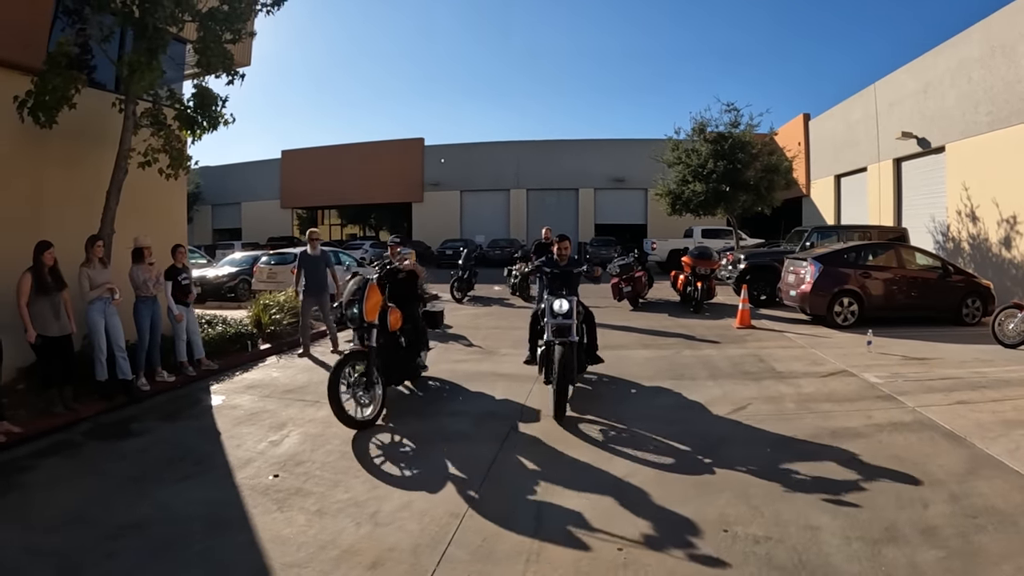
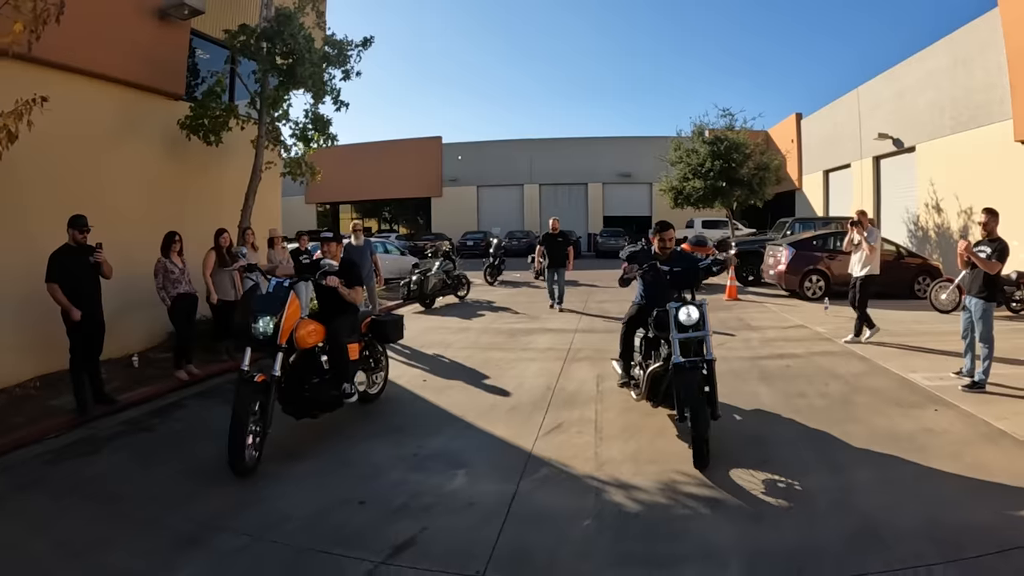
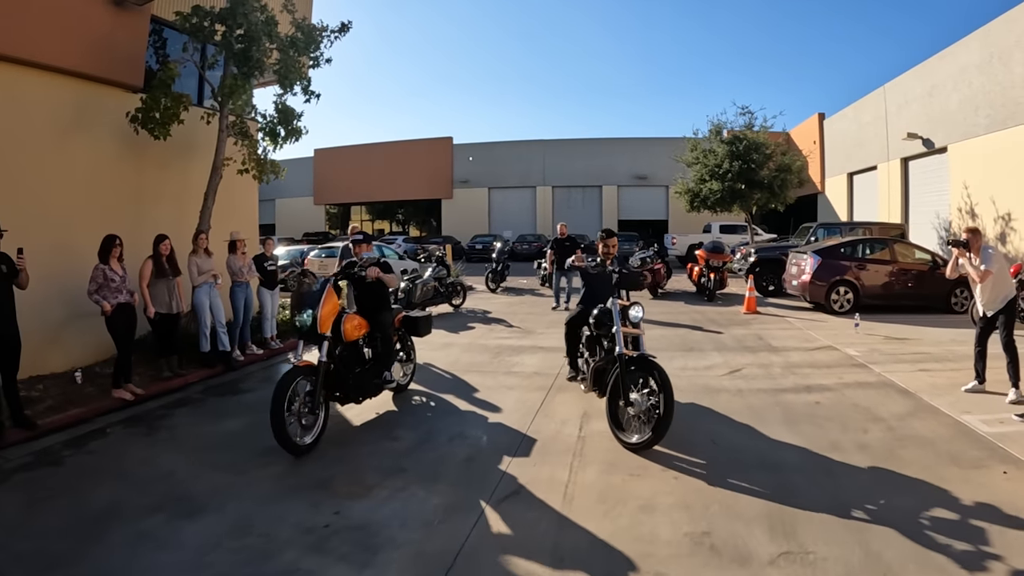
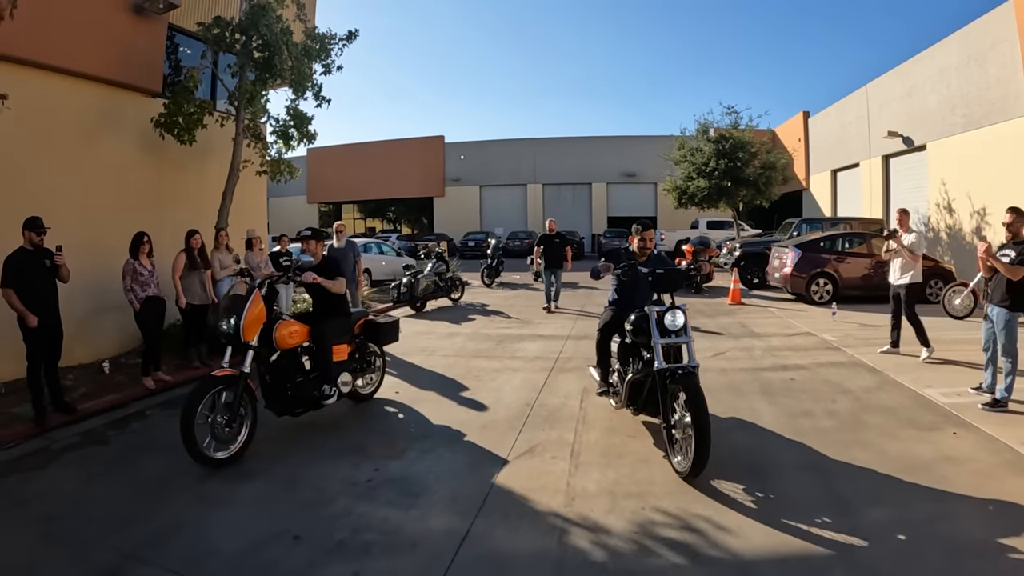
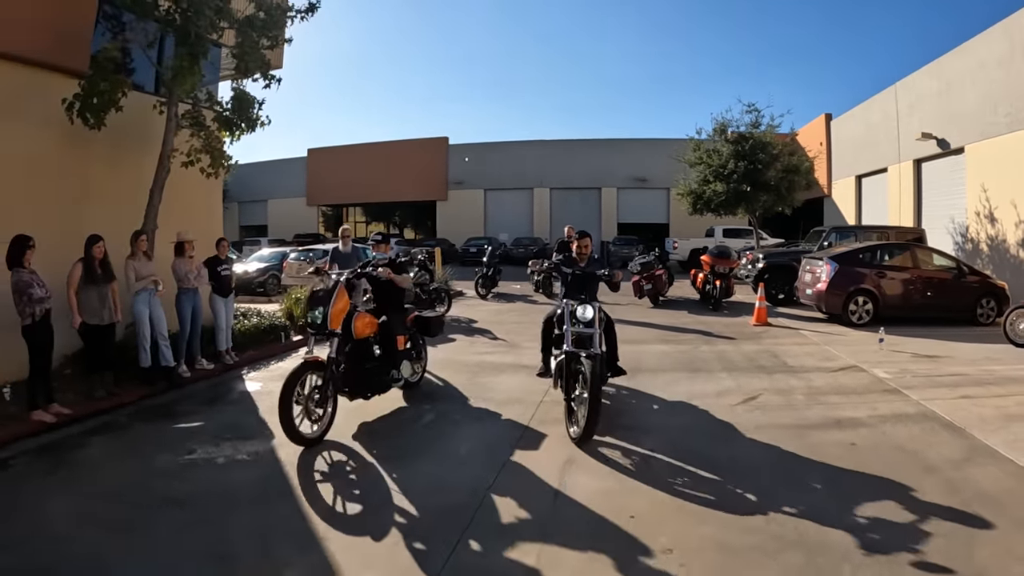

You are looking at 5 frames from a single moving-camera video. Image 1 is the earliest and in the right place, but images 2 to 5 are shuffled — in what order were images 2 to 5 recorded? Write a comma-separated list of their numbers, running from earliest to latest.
5, 3, 4, 2
